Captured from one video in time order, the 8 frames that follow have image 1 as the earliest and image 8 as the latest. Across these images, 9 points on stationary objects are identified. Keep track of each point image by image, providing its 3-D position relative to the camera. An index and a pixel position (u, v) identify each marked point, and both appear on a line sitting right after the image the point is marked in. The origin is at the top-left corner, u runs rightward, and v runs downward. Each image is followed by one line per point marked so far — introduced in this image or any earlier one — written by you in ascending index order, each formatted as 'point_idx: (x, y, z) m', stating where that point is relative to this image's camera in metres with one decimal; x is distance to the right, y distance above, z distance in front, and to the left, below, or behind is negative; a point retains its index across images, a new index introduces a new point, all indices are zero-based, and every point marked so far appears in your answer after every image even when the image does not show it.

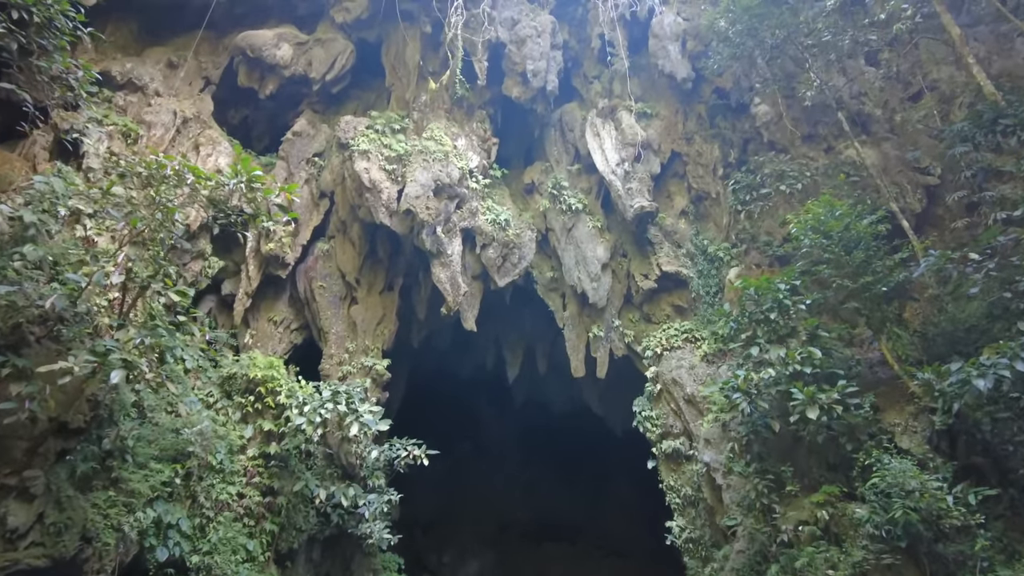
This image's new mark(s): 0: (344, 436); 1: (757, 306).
0: (-2.6, -2.4, +10.2) m
1: (+3.3, -0.2, +8.7) m
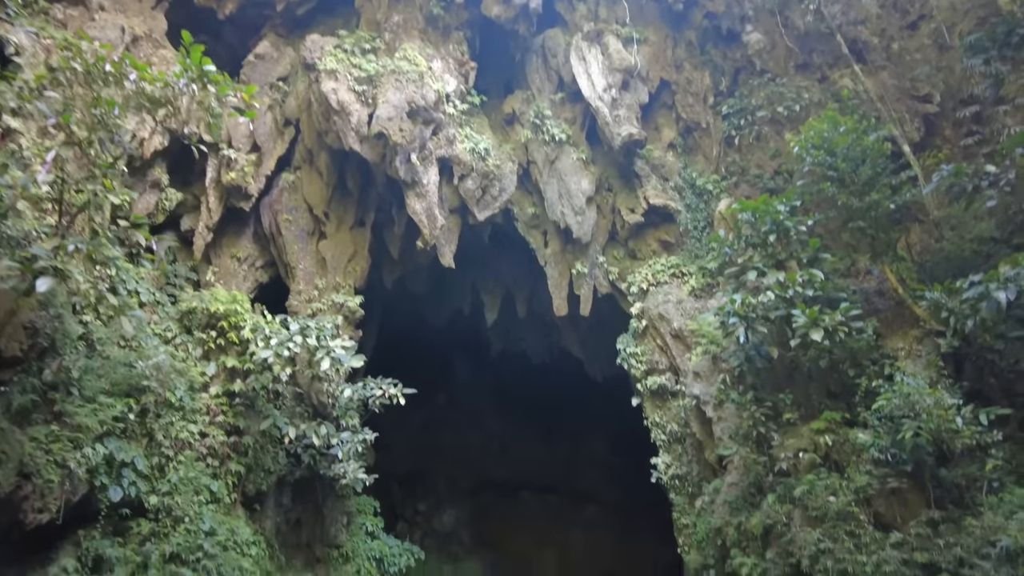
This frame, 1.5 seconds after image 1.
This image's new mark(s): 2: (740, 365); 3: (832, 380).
0: (-2.9, -1.3, +9.6) m
1: (+3.1, +0.7, +8.2) m
2: (+2.7, -0.9, +7.9) m
3: (+3.7, -1.1, +7.4) m
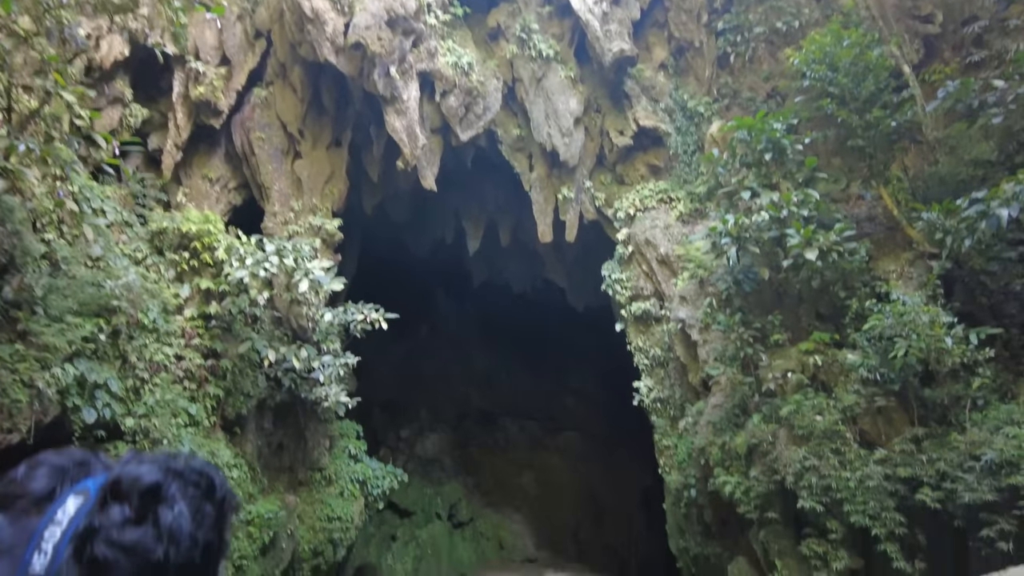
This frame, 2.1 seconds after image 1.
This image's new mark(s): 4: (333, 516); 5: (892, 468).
0: (-3.2, -0.1, +9.3) m
1: (+2.9, +1.7, +7.9) m
2: (+2.6, 0.0, +7.8) m
3: (+3.5, -0.2, +7.4) m
4: (-2.6, -3.4, +9.6) m
5: (+3.5, -1.7, +6.0) m
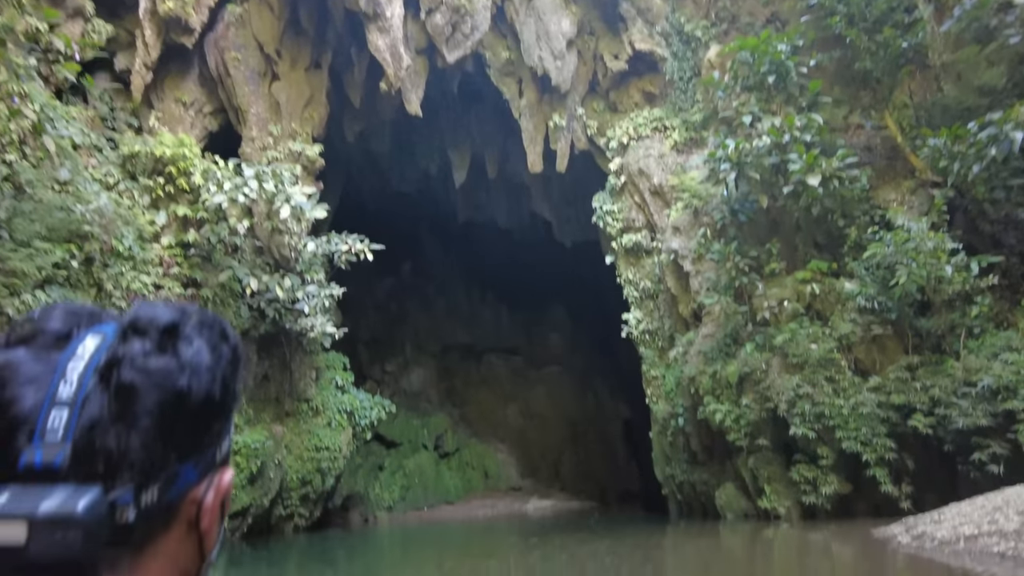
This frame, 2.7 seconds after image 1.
0: (-3.3, +0.9, +9.0) m
1: (+2.8, +2.5, +7.6) m
2: (+2.5, +0.8, +7.6) m
3: (+3.4, +0.6, +7.2) m
4: (-2.8, -2.3, +9.6) m
5: (+3.4, -1.0, +6.0) m
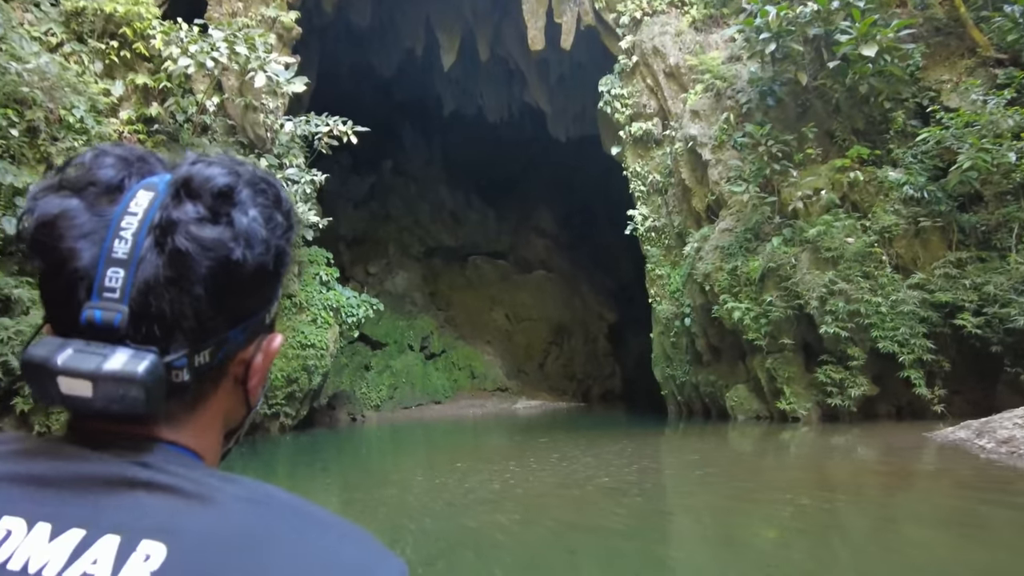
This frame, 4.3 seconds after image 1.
0: (-3.3, +2.3, +8.0) m
1: (+2.9, +3.7, +6.6) m
2: (+2.5, +2.0, +6.8) m
3: (+3.5, +1.7, +6.5) m
4: (-2.9, -0.8, +9.0) m
5: (+3.5, 0.0, +5.5) m
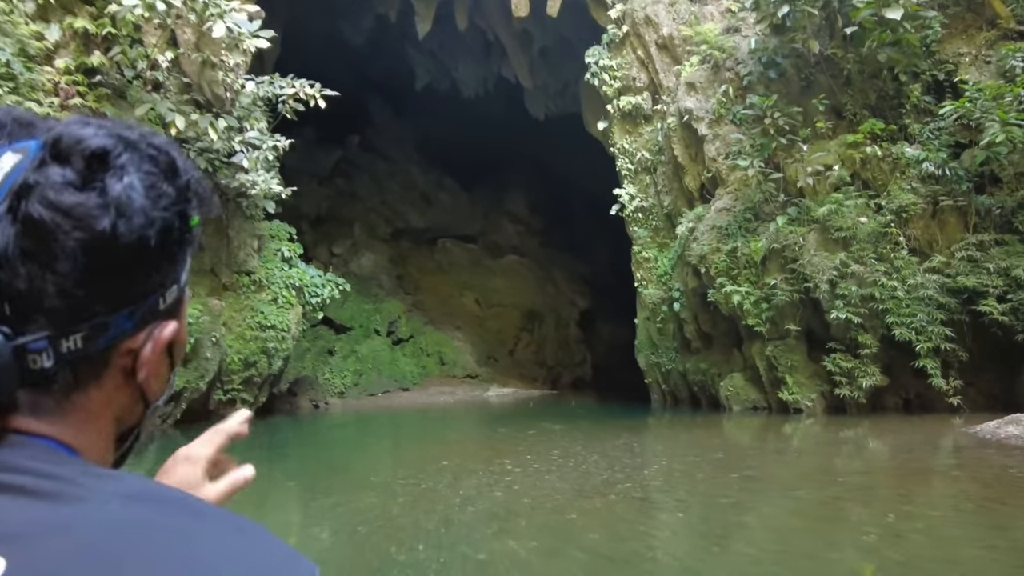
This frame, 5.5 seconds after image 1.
0: (-3.4, +2.6, +7.2) m
1: (+2.8, +3.8, +6.1) m
2: (+2.4, +2.2, +6.4) m
3: (+3.4, +1.9, +6.1) m
4: (-3.2, -0.5, +8.3) m
5: (+3.4, +0.1, +5.2) m
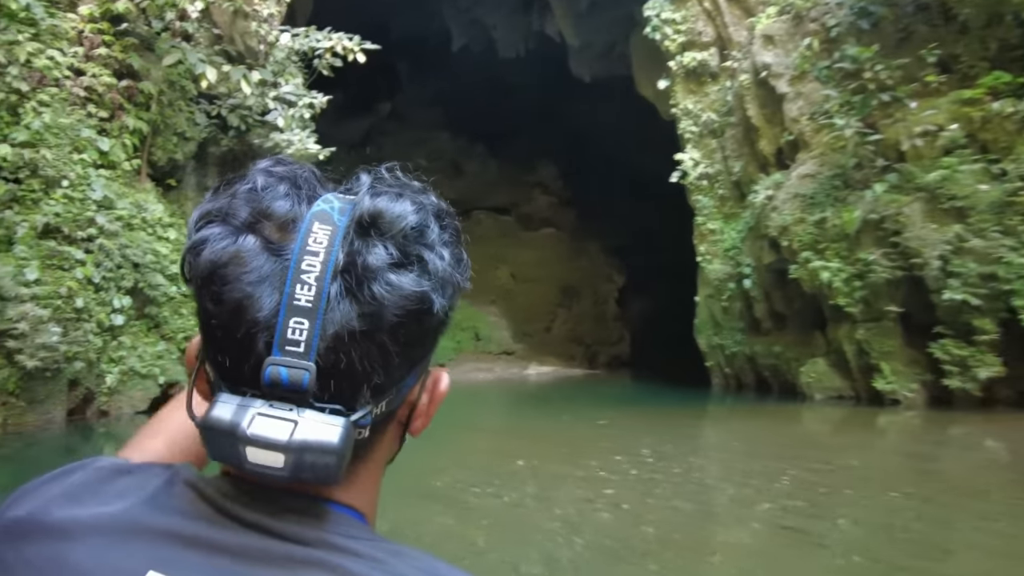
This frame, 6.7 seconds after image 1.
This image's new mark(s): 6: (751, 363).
0: (-2.8, +2.9, +6.6) m
1: (+3.4, +4.0, +5.3) m
2: (+3.0, +2.4, +5.6) m
3: (+4.0, +2.1, +5.4) m
4: (-2.5, -0.1, +7.9) m
5: (+3.9, +0.2, +4.5) m
6: (+2.6, -0.8, +7.2) m
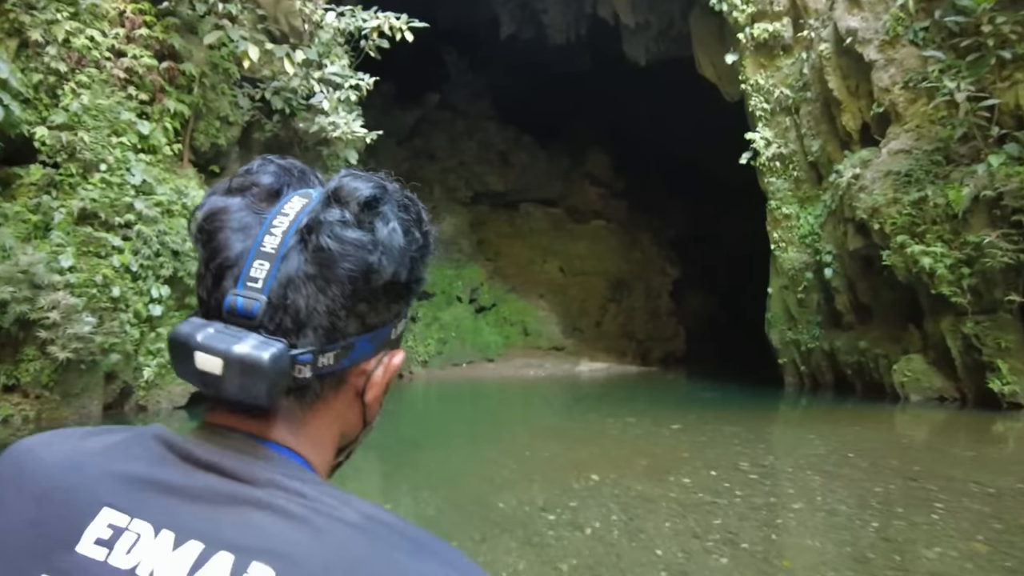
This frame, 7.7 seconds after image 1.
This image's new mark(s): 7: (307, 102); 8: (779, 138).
0: (-2.3, +3.0, +6.3) m
1: (+3.8, +4.1, +4.5) m
2: (+3.5, +2.5, +4.9) m
3: (+4.4, +2.2, +4.6) m
4: (-1.9, 0.0, +7.6) m
5: (+4.3, +0.3, +3.7) m
6: (+3.2, -0.7, +6.5) m
7: (-2.2, +2.0, +6.8) m
8: (+3.0, +1.7, +7.1) m
